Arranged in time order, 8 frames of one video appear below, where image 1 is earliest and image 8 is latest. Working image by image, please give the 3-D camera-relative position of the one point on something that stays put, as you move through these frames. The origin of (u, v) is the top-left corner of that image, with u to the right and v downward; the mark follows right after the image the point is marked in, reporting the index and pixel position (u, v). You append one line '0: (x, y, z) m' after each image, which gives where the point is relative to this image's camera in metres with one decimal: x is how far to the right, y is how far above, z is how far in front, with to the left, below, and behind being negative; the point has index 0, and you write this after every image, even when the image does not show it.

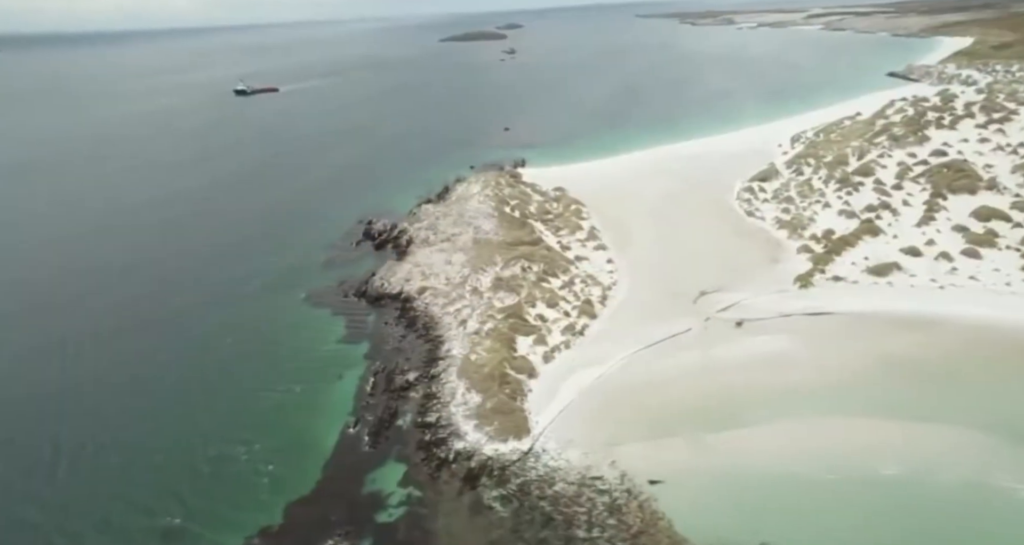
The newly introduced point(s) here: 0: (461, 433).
0: (-1.3, -4.3, +16.9) m
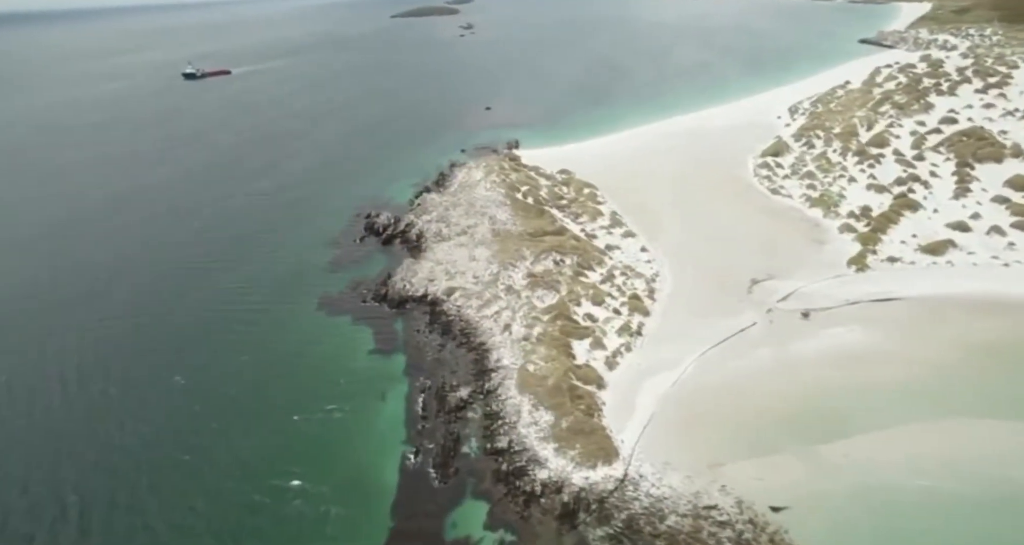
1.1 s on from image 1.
0: (+0.7, -4.4, +15.0) m
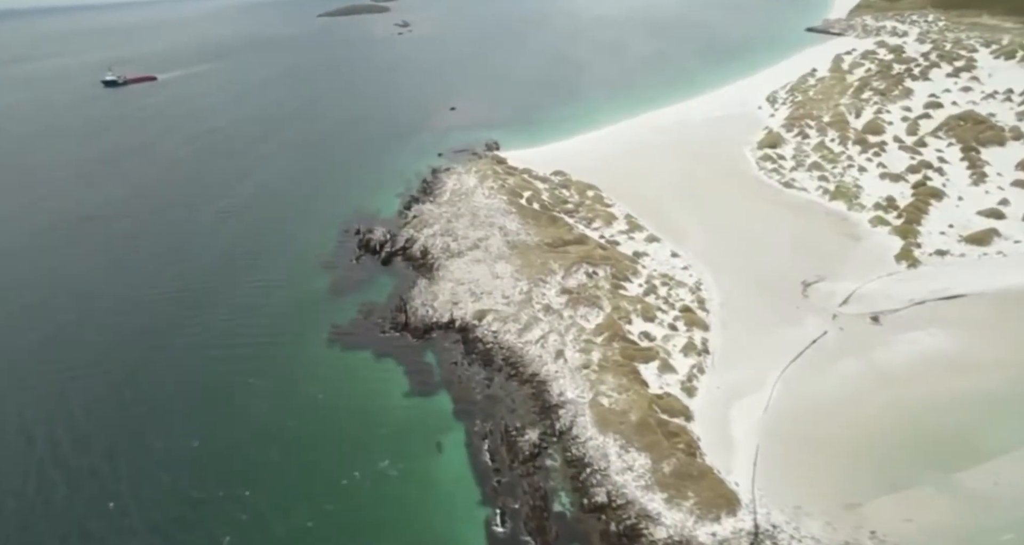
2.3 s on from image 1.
0: (+2.9, -5.0, +13.1) m
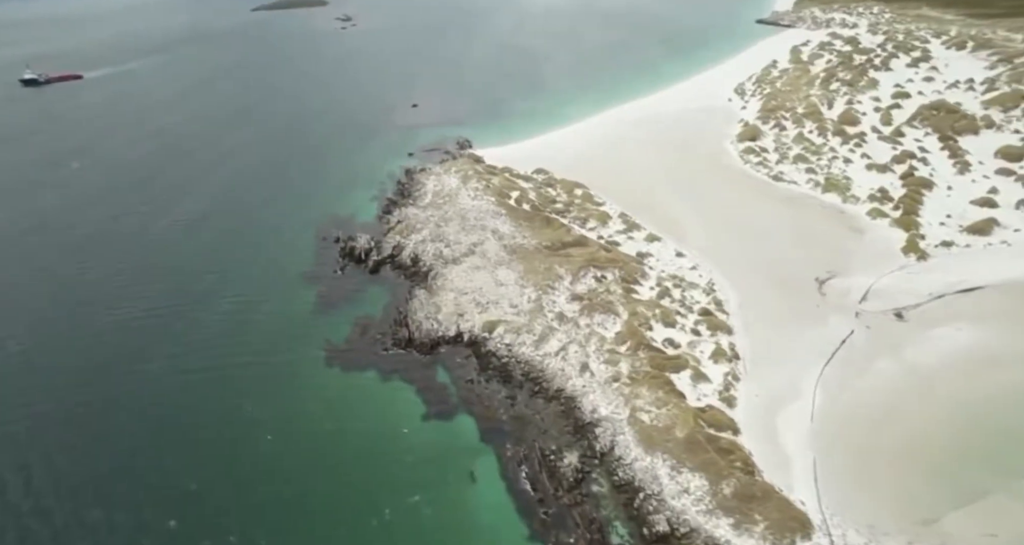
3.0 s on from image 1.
0: (+4.0, -5.2, +12.2) m
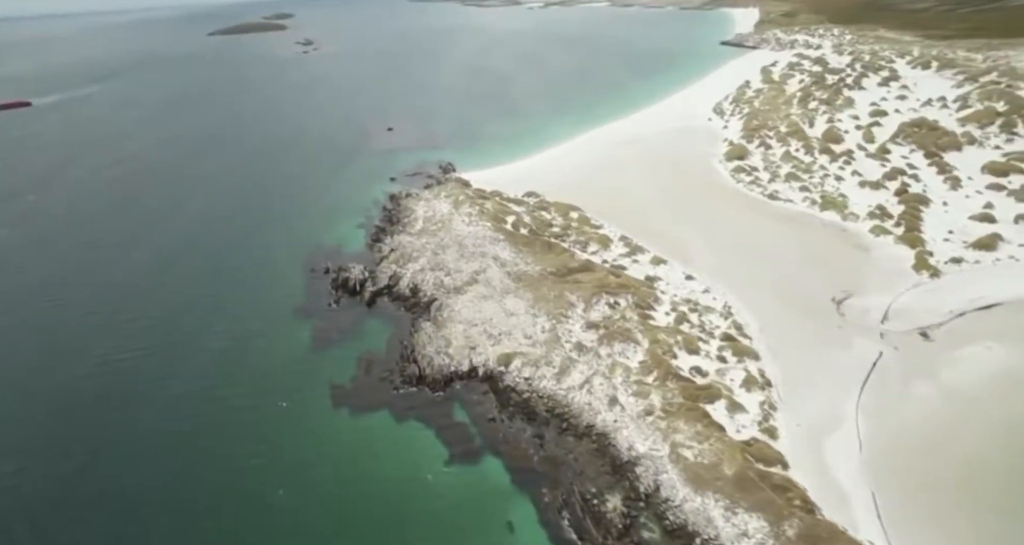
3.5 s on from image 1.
0: (+5.0, -5.7, +11.4) m
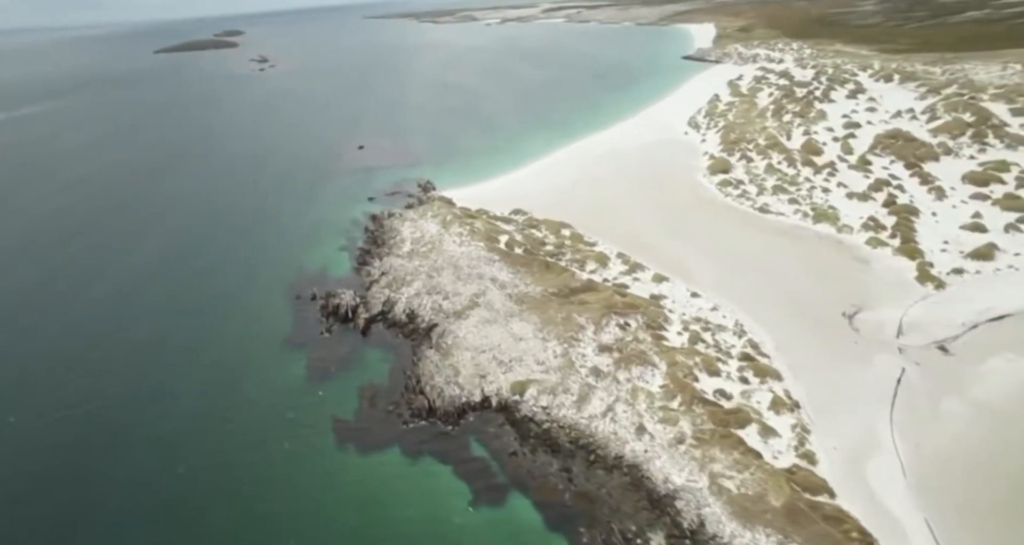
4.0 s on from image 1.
0: (+6.0, -6.1, +10.8) m
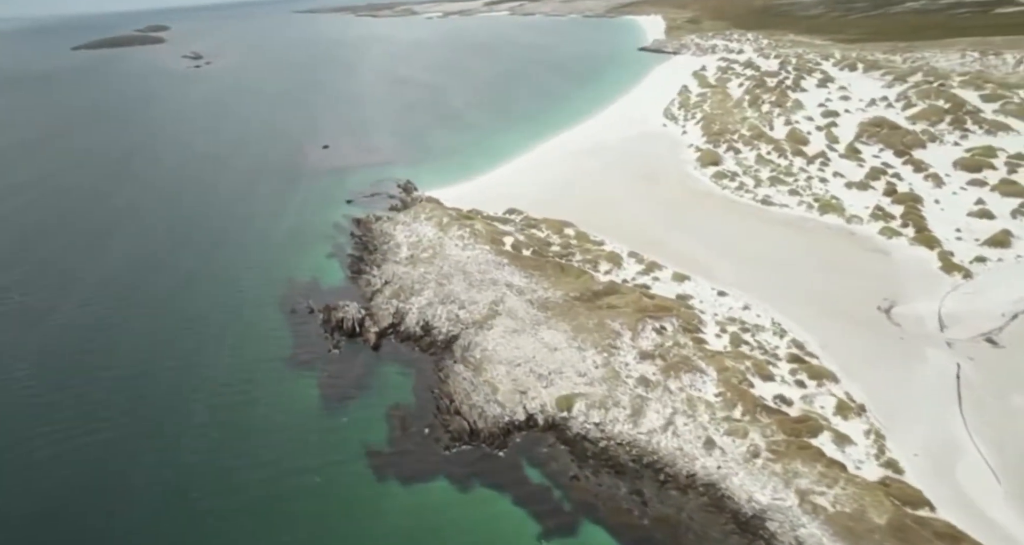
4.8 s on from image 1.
0: (+7.9, -6.1, +10.1) m
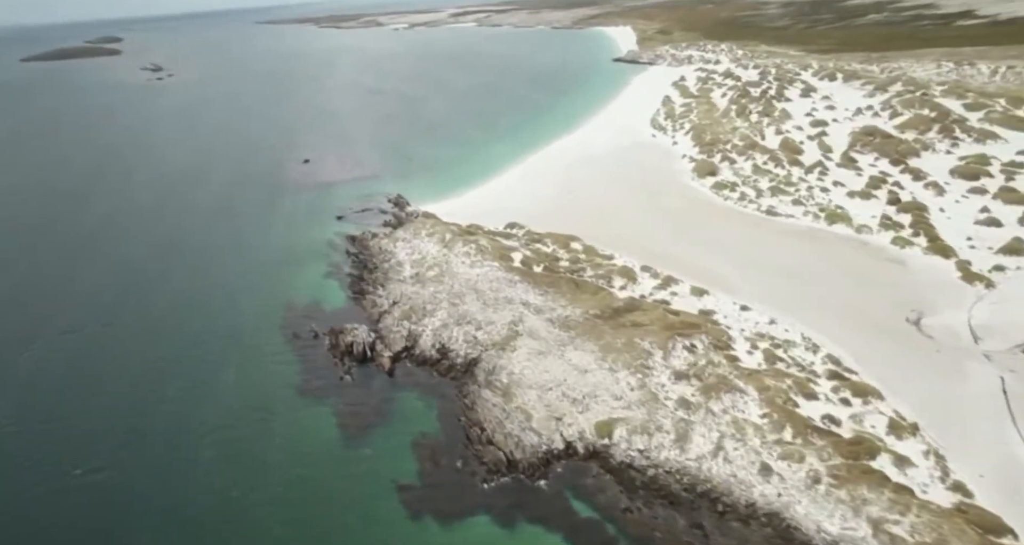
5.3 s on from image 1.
0: (+9.2, -6.4, +9.6) m
